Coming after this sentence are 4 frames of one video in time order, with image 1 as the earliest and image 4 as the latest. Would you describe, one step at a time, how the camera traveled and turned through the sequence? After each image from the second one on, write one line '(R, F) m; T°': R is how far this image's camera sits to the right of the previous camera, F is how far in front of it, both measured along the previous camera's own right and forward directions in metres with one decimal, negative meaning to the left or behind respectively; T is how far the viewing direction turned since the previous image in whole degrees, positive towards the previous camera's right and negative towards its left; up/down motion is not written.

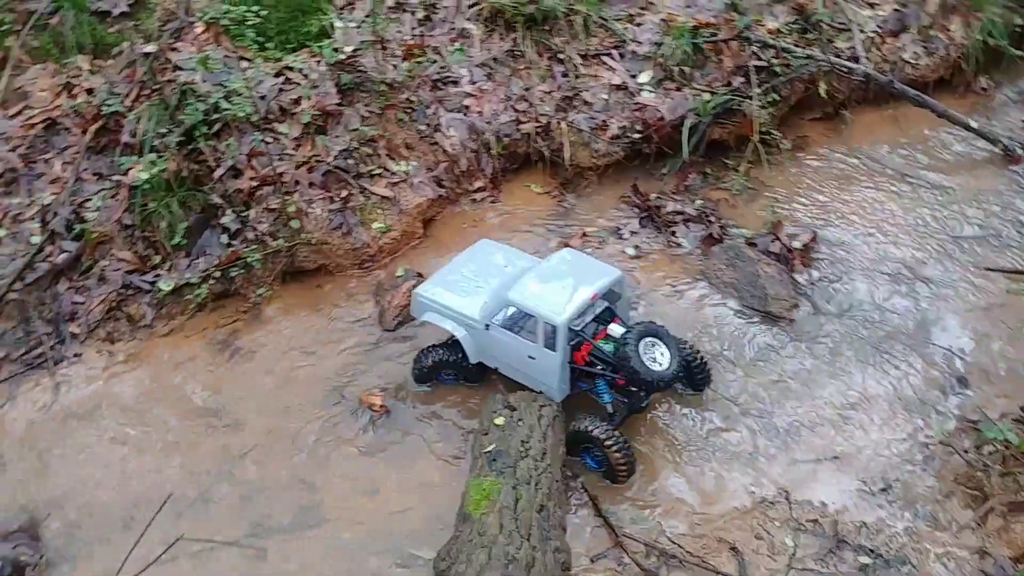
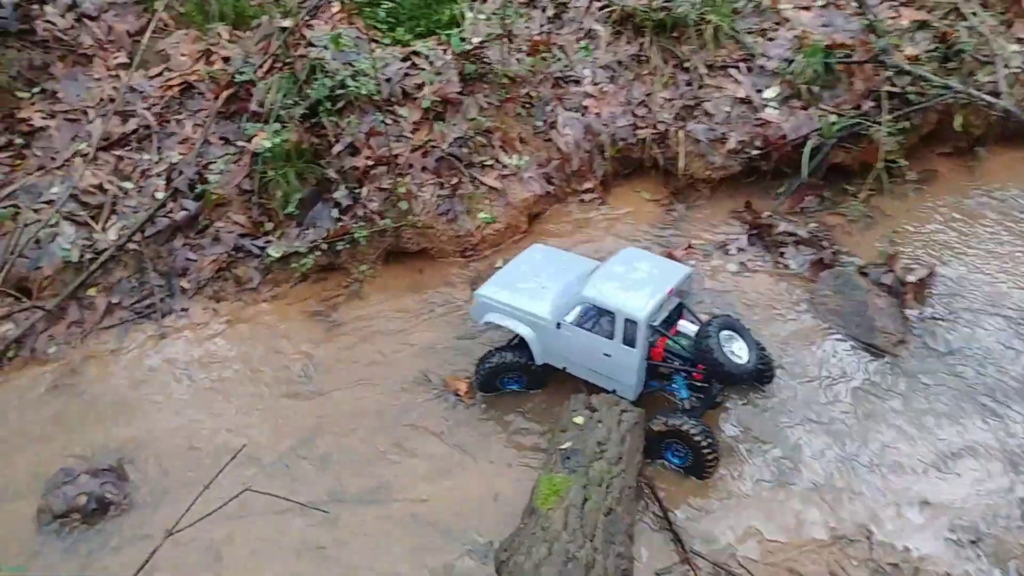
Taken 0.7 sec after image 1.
(+0.1, 0.0) m; -6°
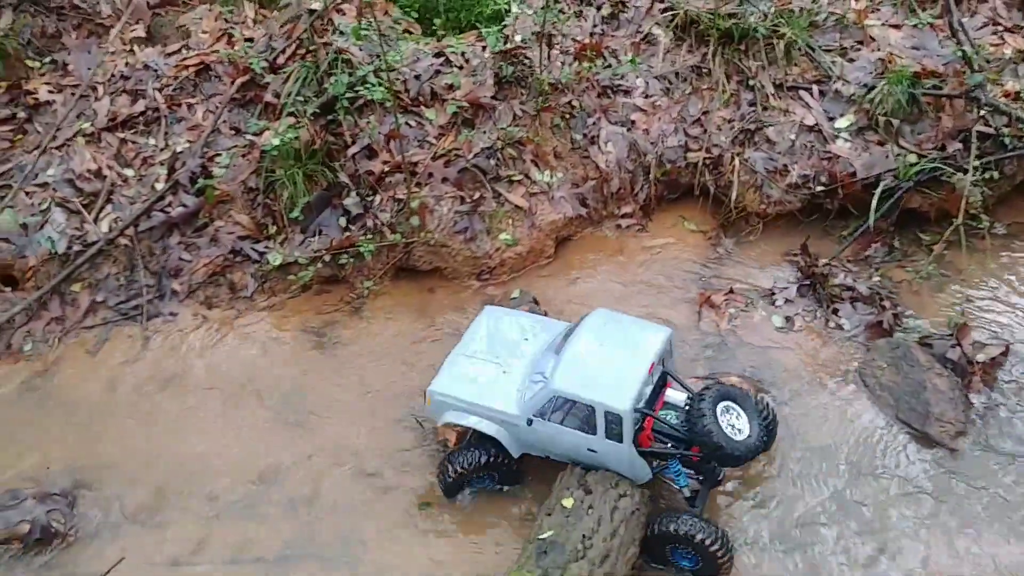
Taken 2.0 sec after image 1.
(+0.4, +0.8) m; -4°
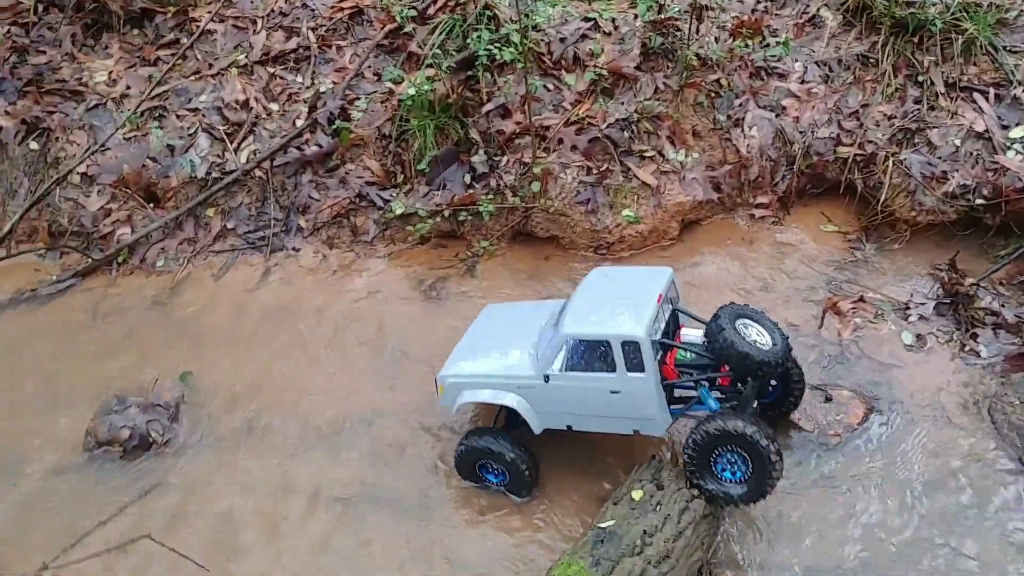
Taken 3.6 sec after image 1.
(+0.3, +0.2) m; -9°
